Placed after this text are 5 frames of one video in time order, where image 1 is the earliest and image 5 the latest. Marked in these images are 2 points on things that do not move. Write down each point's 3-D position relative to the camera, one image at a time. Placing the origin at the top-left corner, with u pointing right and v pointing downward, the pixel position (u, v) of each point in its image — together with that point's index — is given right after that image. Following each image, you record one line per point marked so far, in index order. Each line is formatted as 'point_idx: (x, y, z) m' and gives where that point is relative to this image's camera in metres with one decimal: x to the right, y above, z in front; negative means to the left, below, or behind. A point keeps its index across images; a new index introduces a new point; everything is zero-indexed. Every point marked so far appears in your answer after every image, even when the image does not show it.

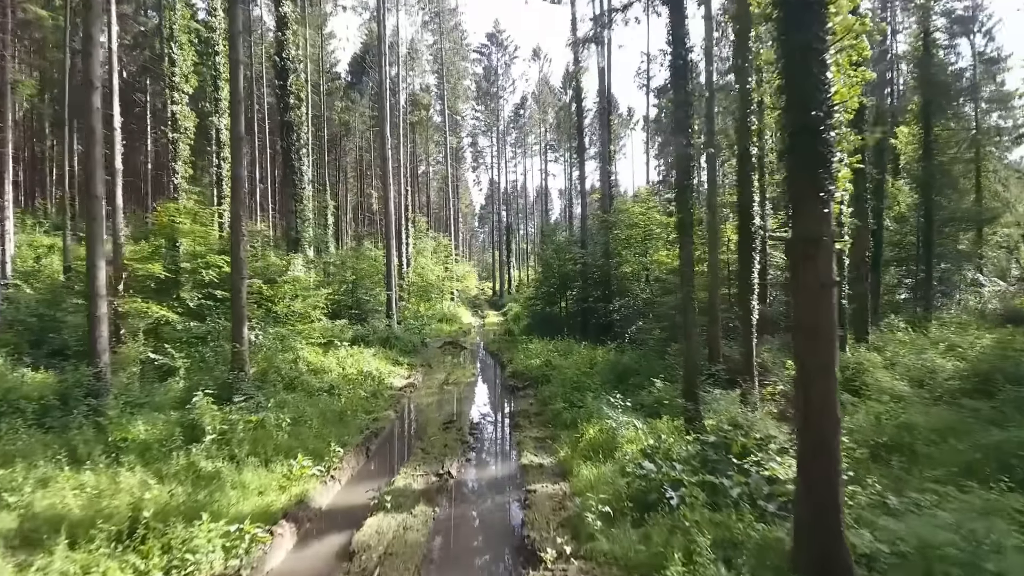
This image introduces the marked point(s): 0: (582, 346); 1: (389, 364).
0: (+1.6, -1.3, +16.7) m
1: (-2.5, -1.5, +15.1) m
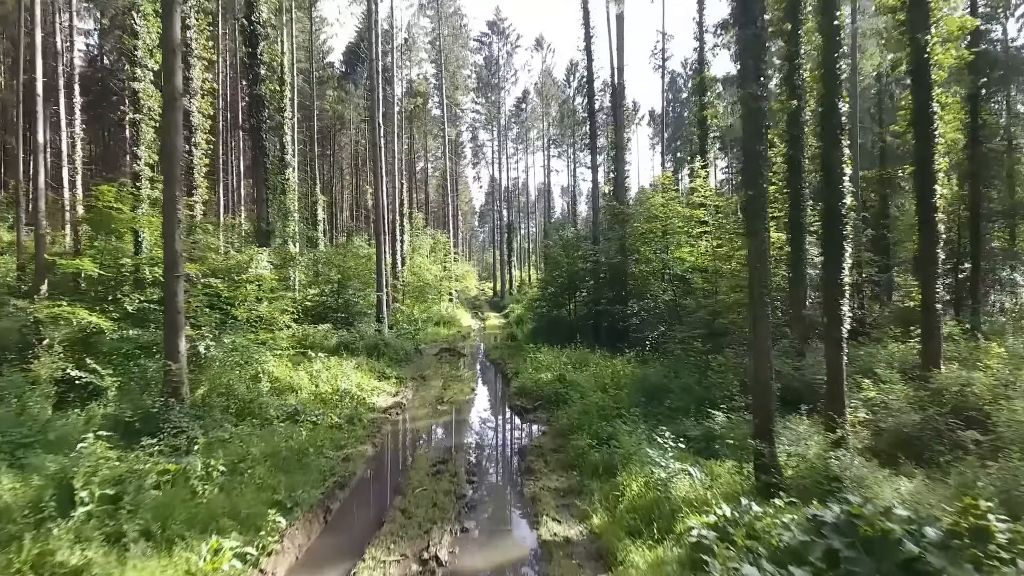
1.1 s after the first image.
0: (+1.7, -1.4, +14.5) m
1: (-2.4, -1.6, +12.8) m
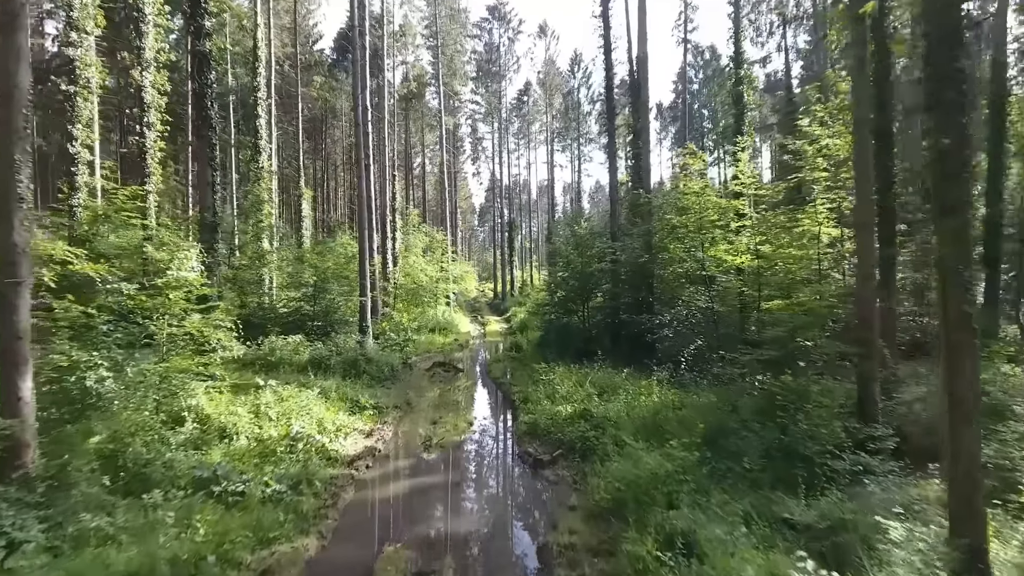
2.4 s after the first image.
0: (+1.8, -1.5, +11.6) m
1: (-2.3, -1.6, +10.0) m
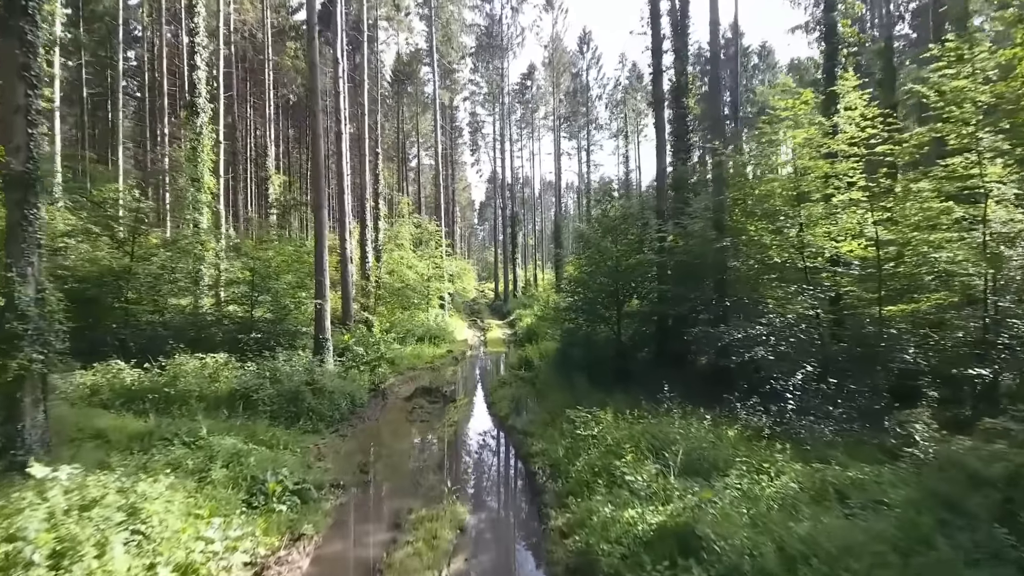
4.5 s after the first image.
0: (+2.0, -1.4, +7.0) m
1: (-2.1, -1.6, +5.4) m
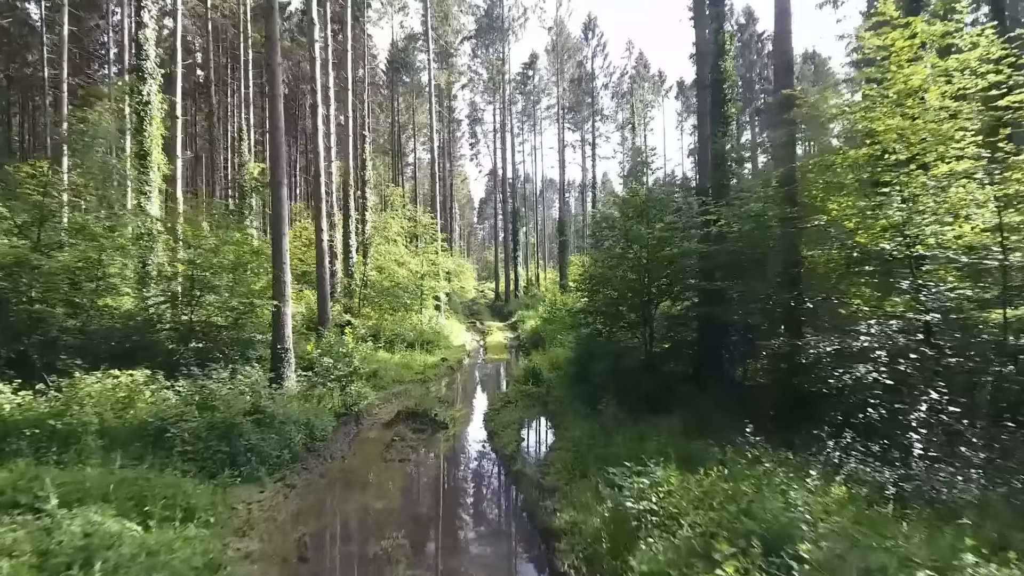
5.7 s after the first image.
0: (+2.1, -1.4, +4.5) m
1: (-2.0, -1.6, +2.9) m
